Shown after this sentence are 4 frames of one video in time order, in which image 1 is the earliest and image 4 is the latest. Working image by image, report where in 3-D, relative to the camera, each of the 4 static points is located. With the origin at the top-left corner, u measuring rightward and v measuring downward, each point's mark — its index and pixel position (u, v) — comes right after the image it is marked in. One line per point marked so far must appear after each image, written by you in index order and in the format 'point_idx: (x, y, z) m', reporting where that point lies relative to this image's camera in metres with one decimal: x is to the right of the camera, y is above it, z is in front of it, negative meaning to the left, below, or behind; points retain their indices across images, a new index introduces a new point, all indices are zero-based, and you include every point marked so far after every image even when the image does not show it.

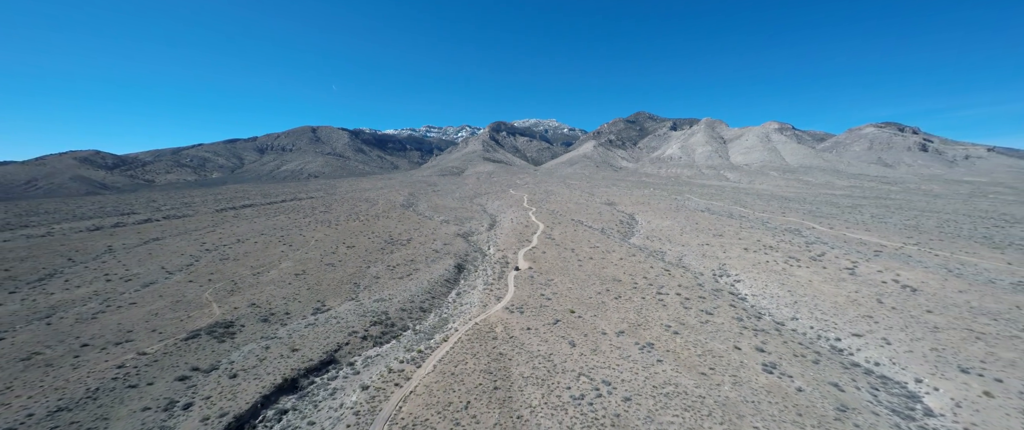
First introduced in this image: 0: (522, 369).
0: (+0.3, -5.3, +12.2) m
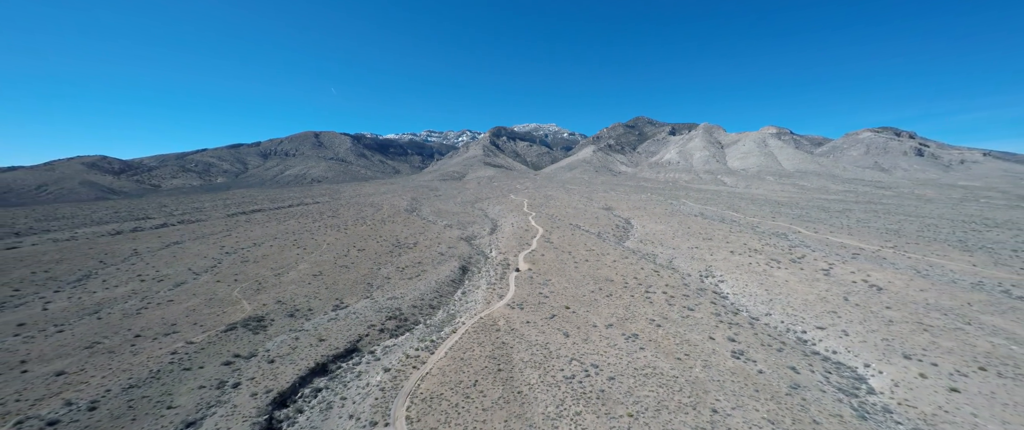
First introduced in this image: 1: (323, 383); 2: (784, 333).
0: (+0.4, -5.6, +14.1) m
1: (-7.1, -6.3, +13.2) m
2: (+13.3, -5.7, +17.1) m
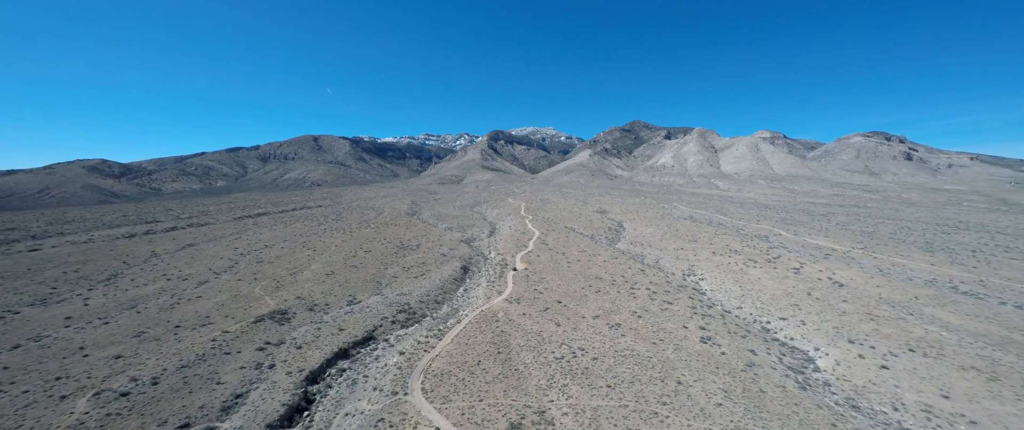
0: (+0.3, -5.8, +16.2) m
1: (-7.2, -6.5, +15.3) m
2: (+13.1, -5.9, +19.3) m
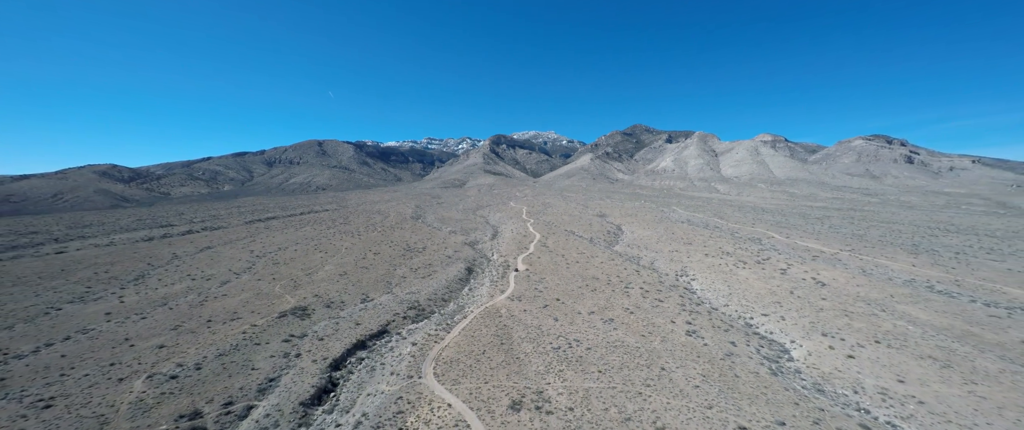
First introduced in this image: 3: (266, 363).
0: (+0.4, -6.0, +17.8) m
1: (-7.1, -6.7, +16.9) m
2: (+13.2, -6.2, +20.9) m
3: (-11.0, -6.6, +15.6) m
